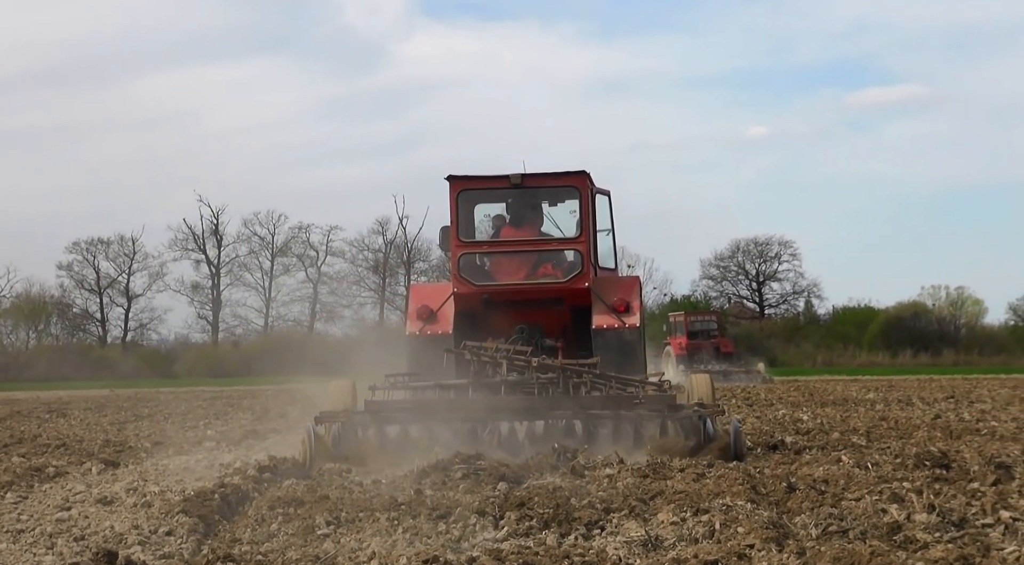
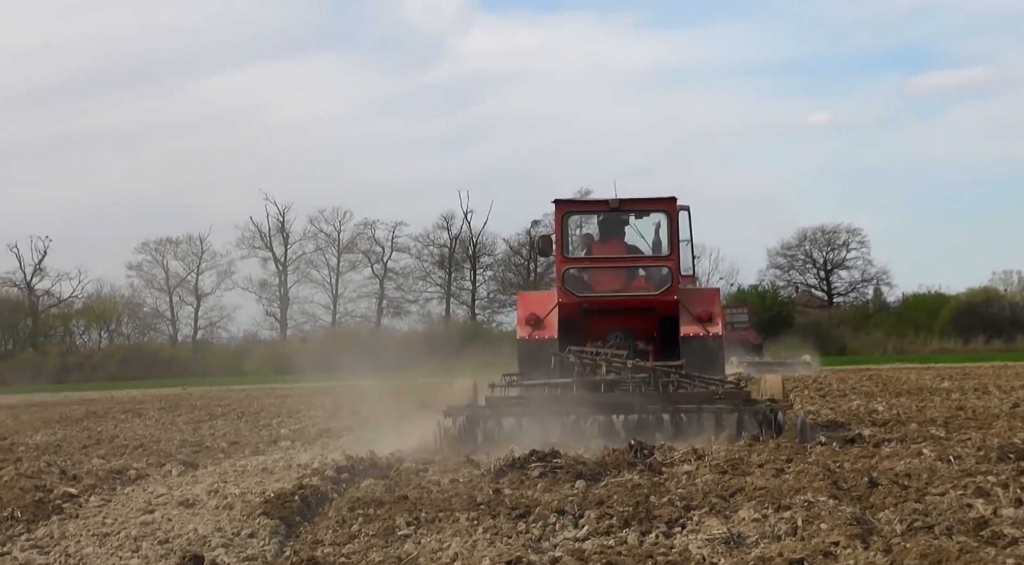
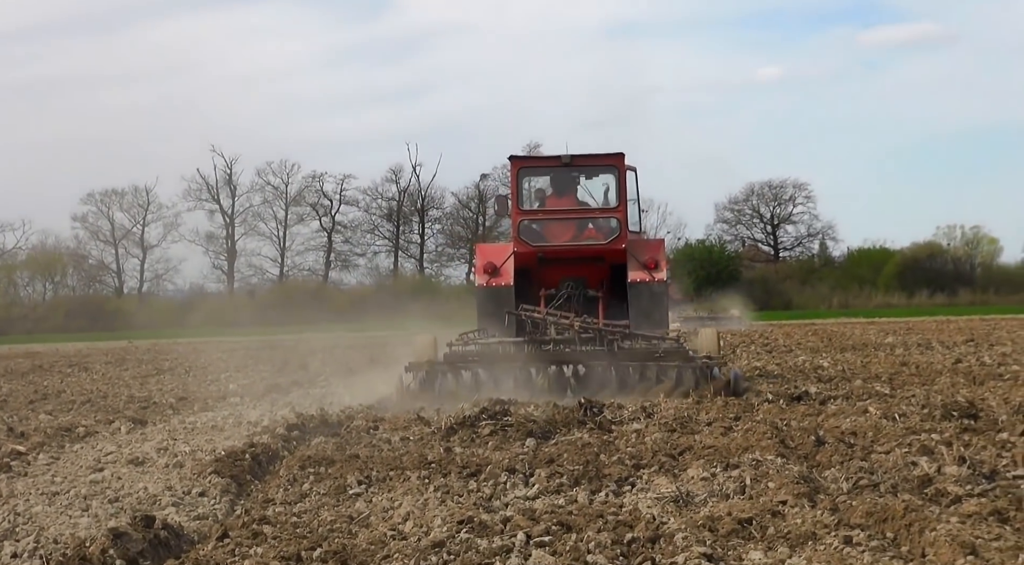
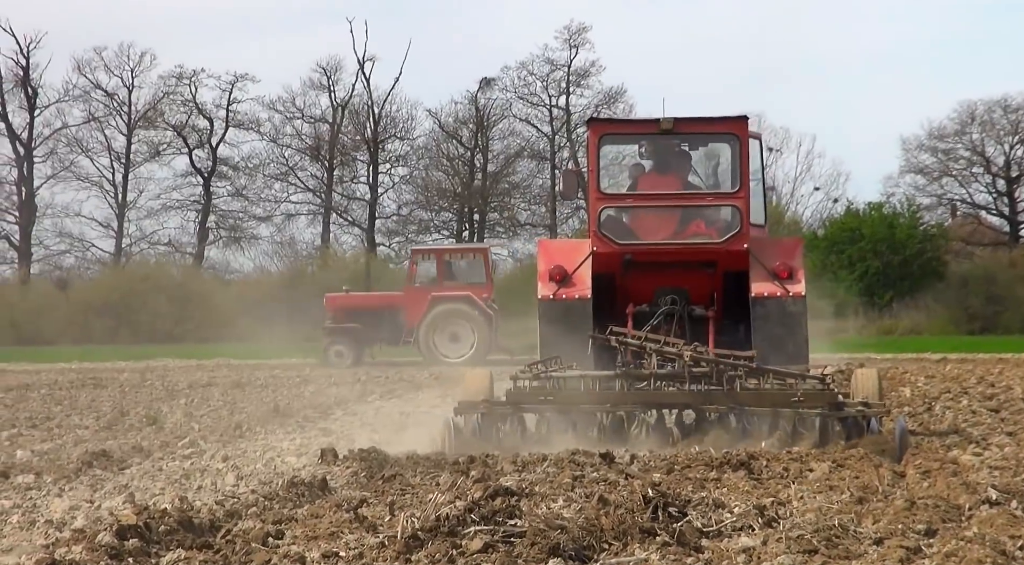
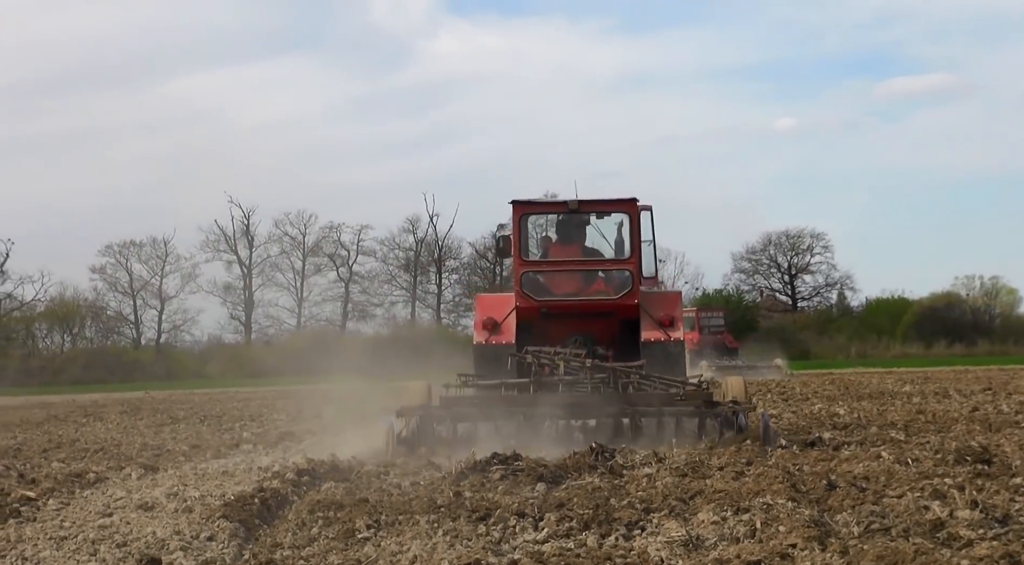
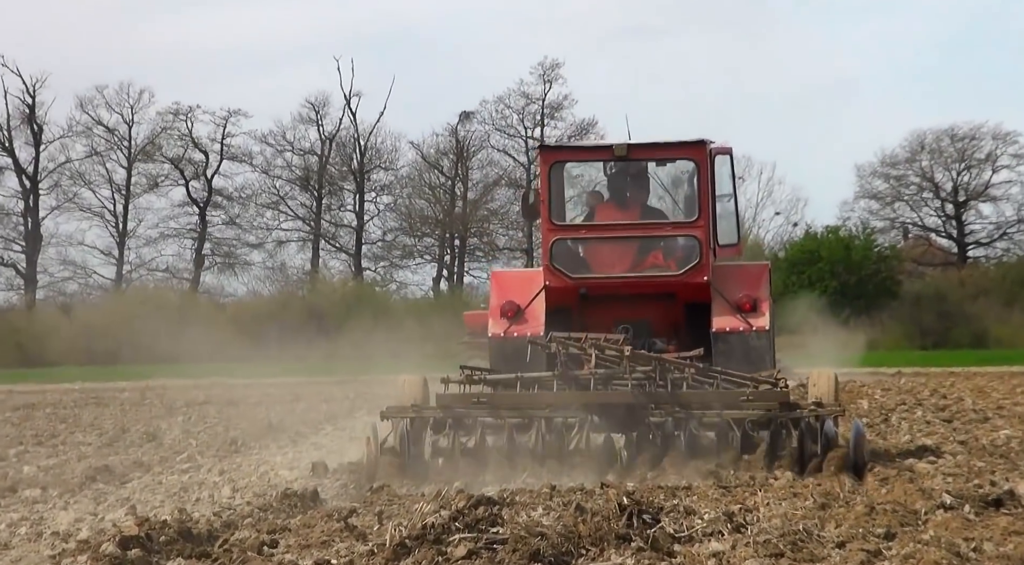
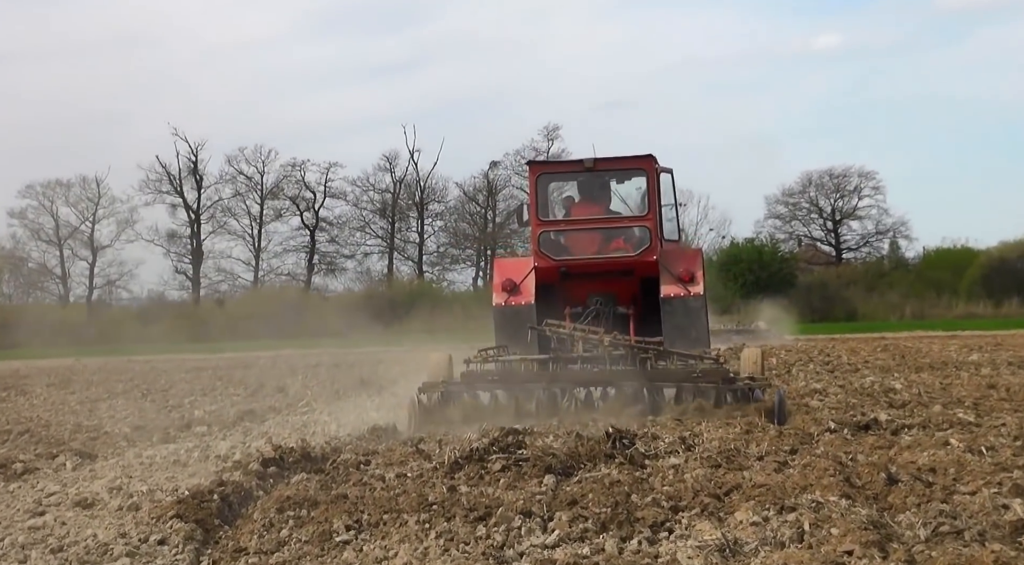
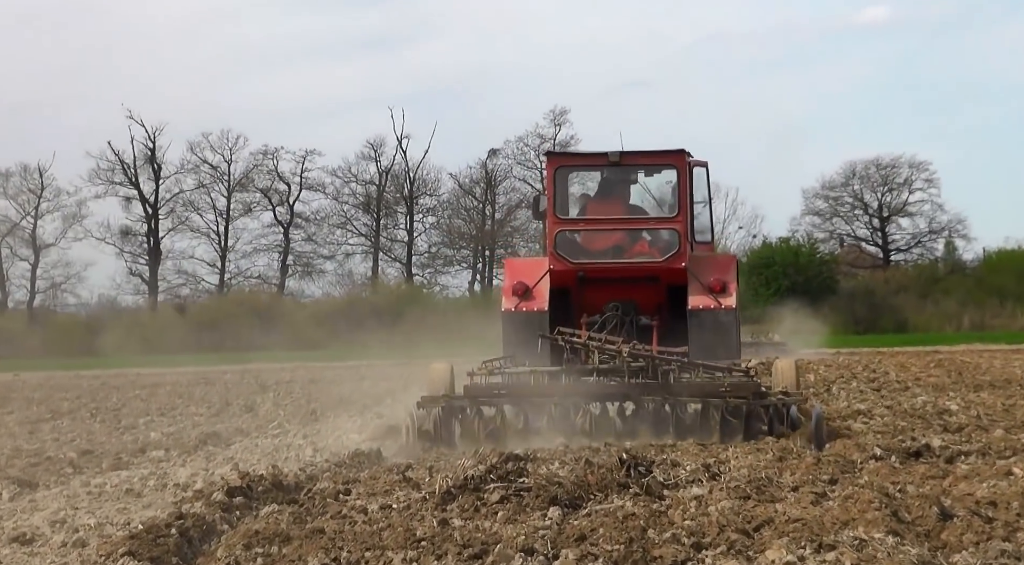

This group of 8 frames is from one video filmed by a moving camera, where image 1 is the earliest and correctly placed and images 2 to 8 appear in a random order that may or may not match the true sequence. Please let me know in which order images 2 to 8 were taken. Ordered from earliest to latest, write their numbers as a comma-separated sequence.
5, 2, 3, 7, 8, 6, 4
